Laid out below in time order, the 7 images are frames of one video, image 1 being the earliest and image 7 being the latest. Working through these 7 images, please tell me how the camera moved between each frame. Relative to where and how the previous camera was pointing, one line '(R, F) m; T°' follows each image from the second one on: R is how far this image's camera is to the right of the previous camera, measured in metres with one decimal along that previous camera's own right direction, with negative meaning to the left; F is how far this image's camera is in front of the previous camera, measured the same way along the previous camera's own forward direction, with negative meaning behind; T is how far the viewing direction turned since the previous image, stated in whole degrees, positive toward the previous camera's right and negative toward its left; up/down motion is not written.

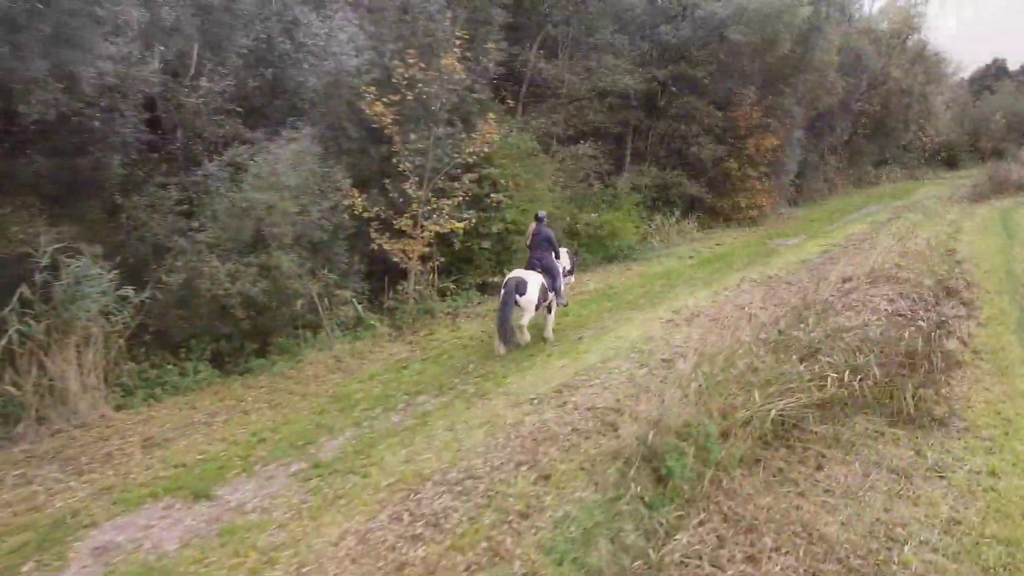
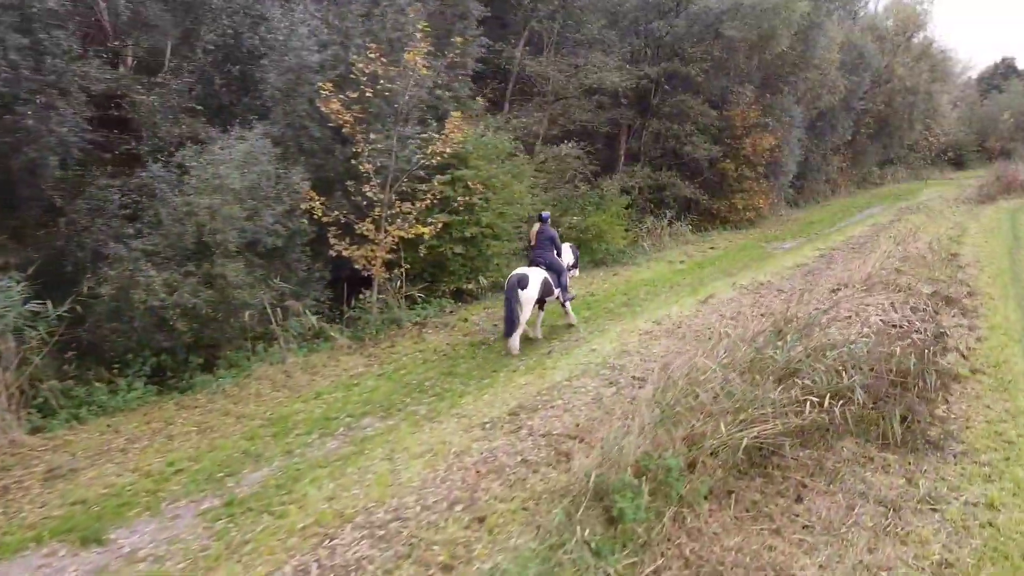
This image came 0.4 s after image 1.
(+0.6, +0.8) m; 0°
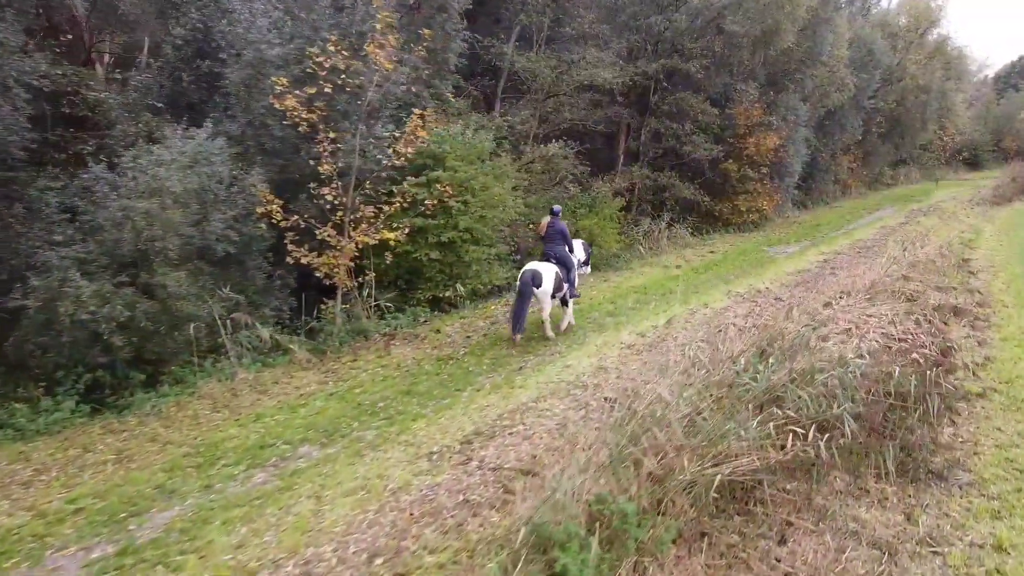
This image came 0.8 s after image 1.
(+0.6, +0.9) m; -1°
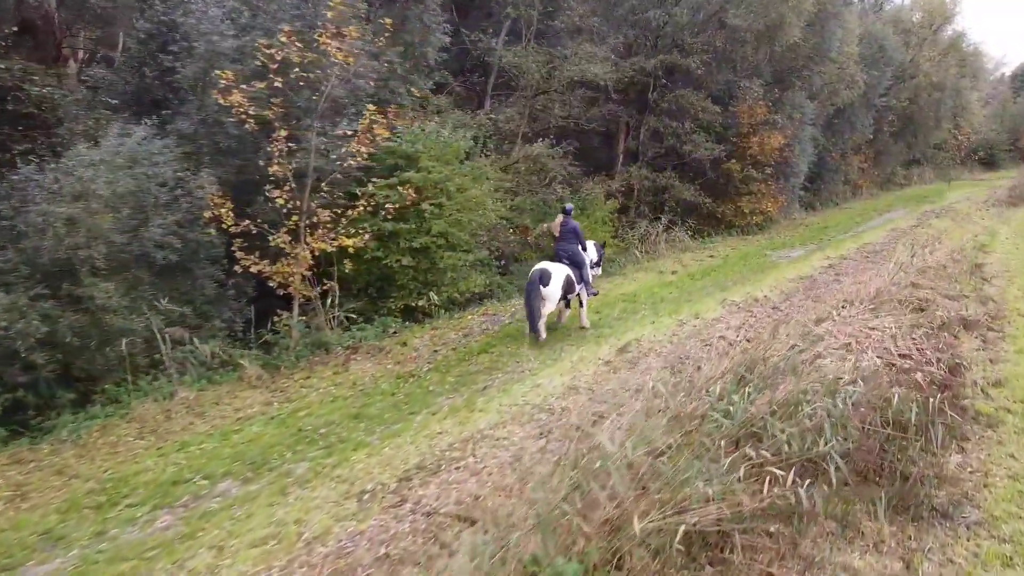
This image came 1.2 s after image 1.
(+0.6, +0.9) m; -1°
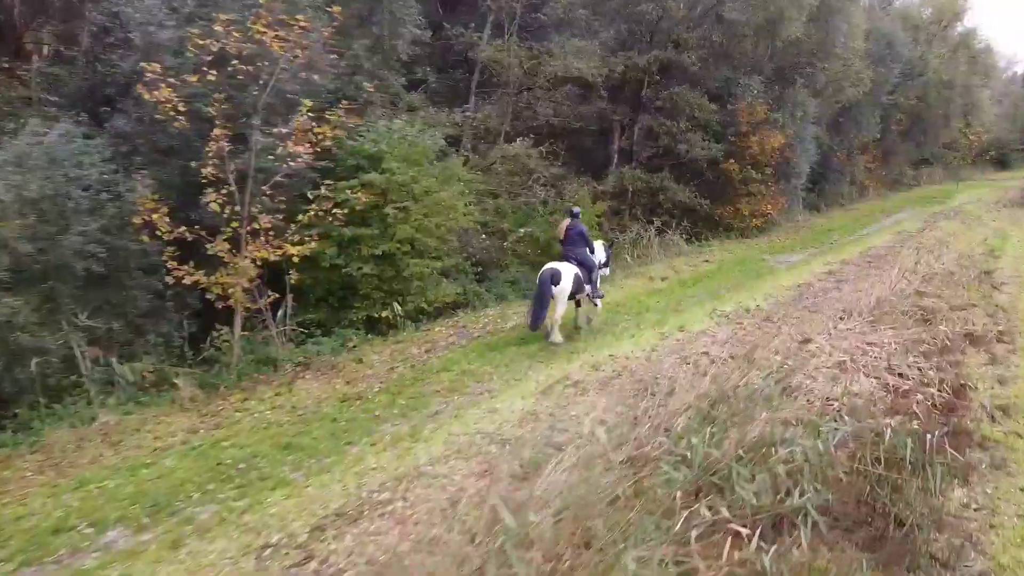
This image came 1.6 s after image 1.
(+0.6, +0.9) m; -1°
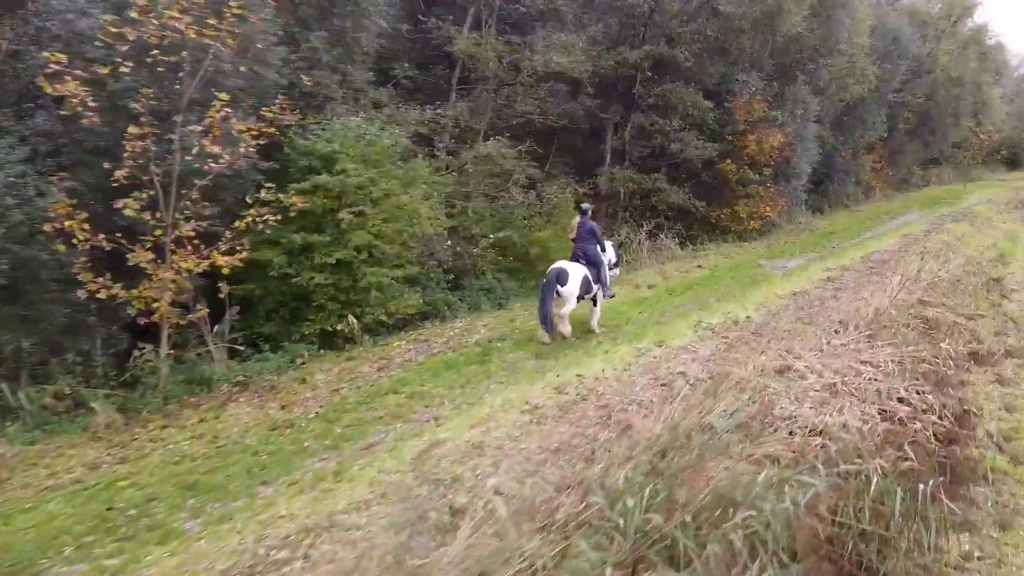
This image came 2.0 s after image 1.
(+0.6, +1.0) m; -1°
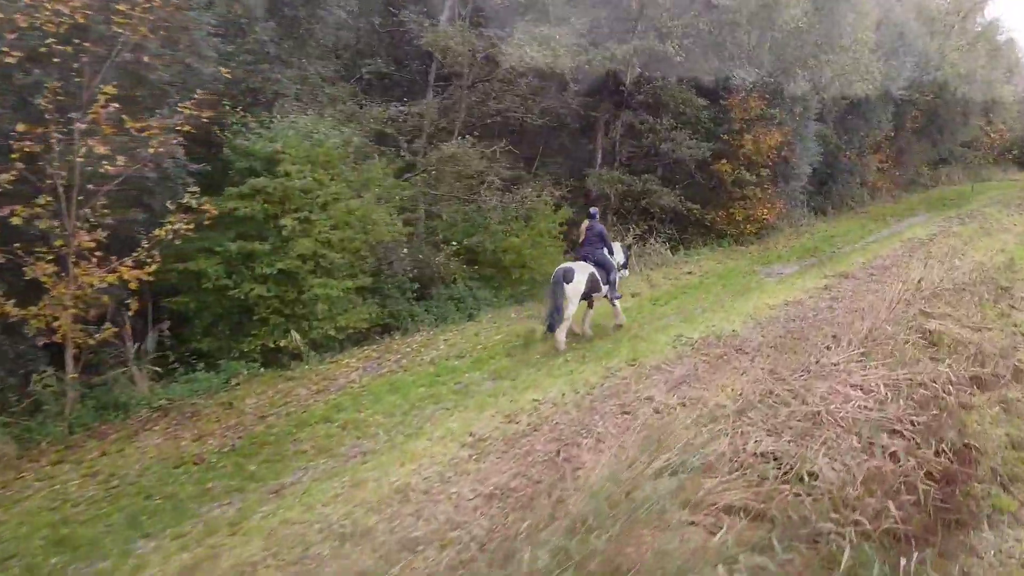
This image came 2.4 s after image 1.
(+0.7, +1.0) m; -1°
